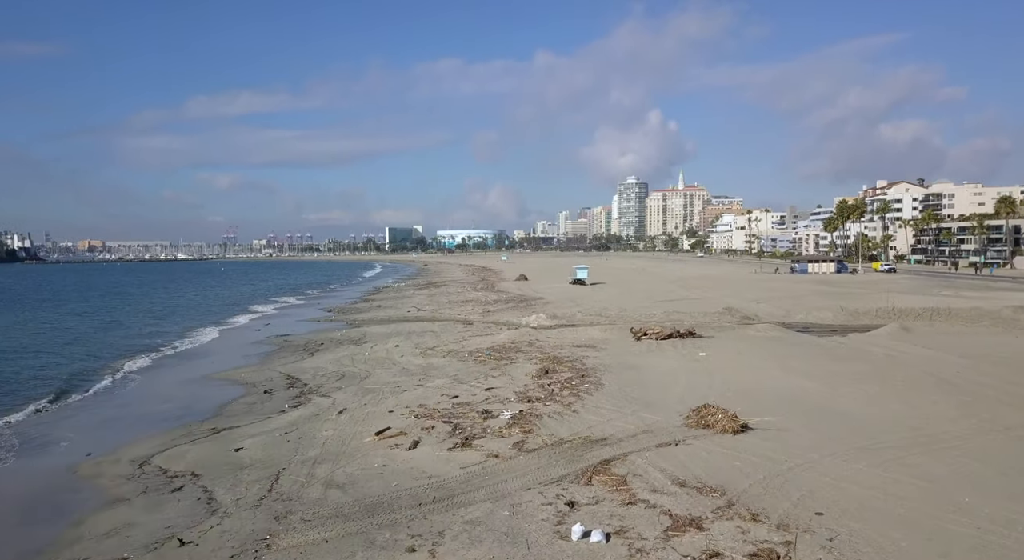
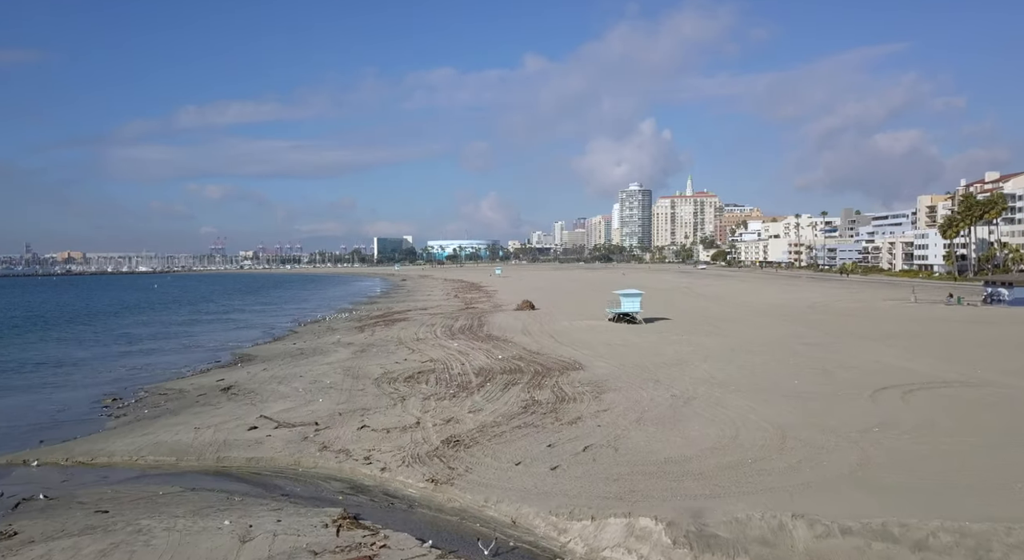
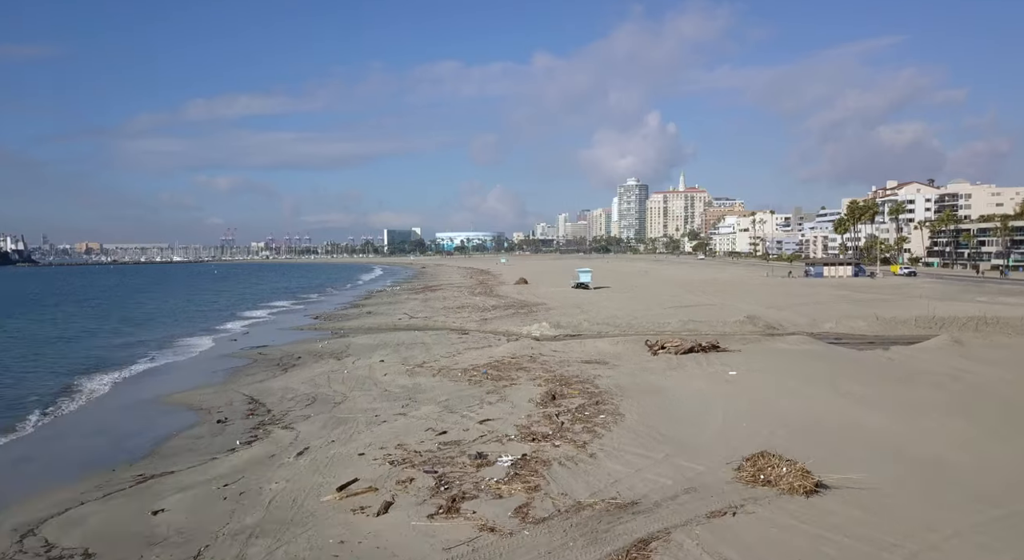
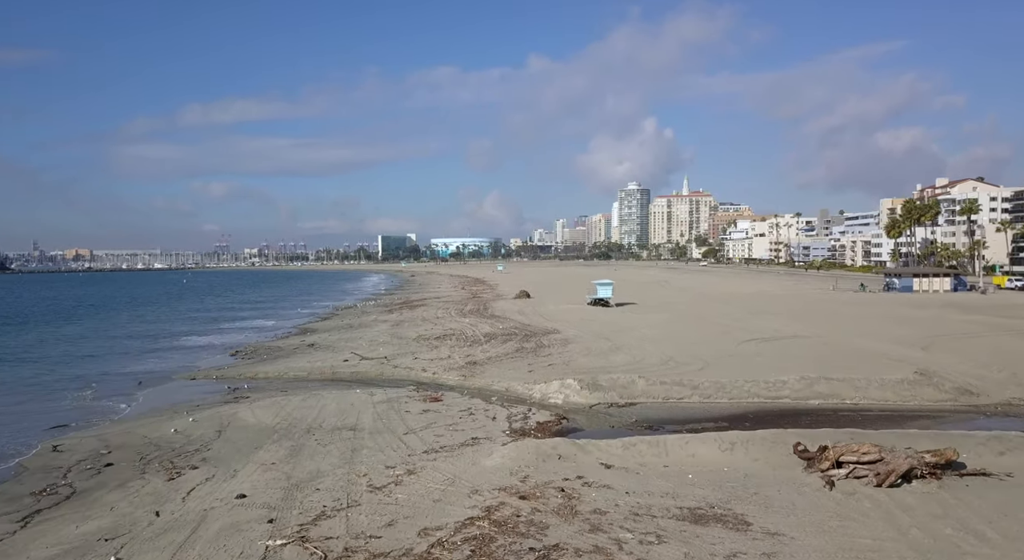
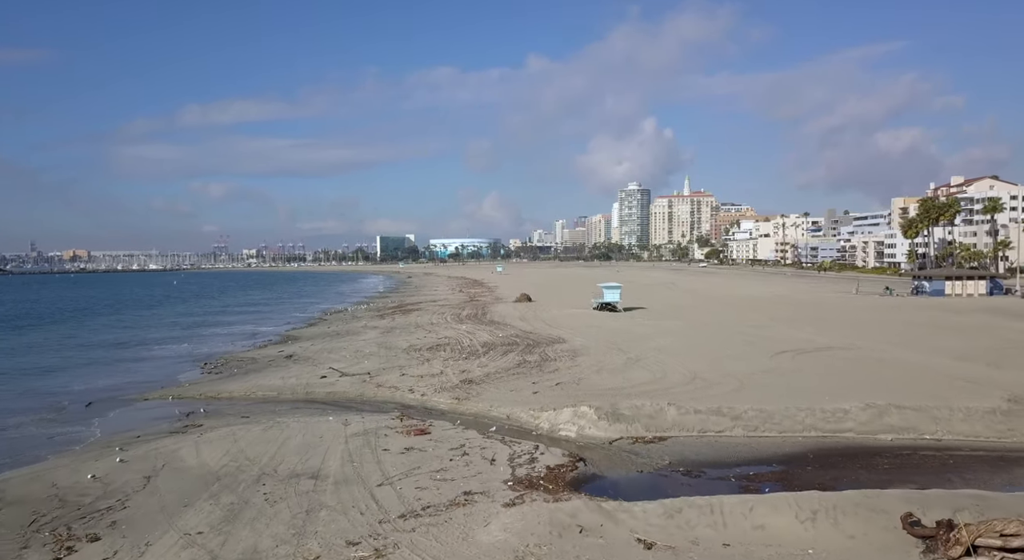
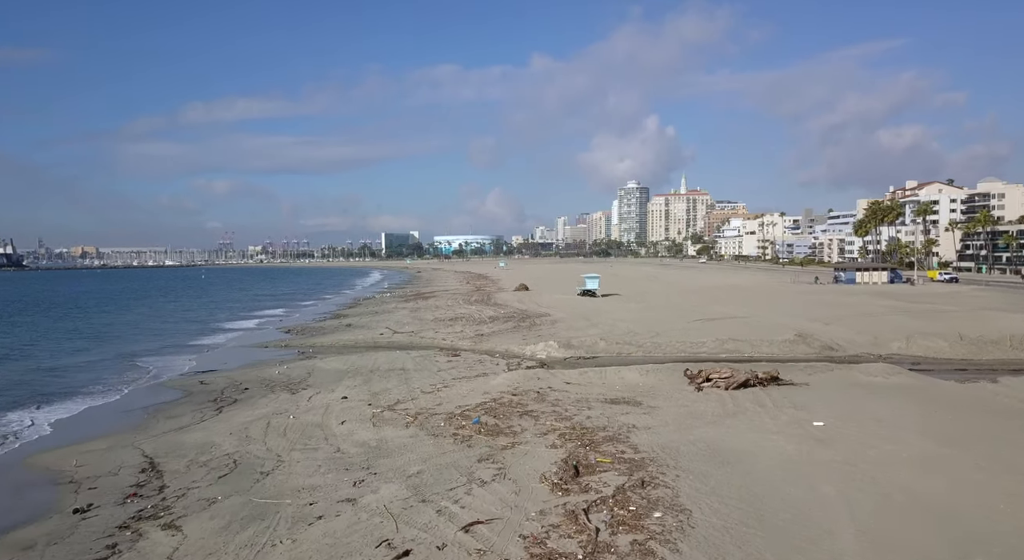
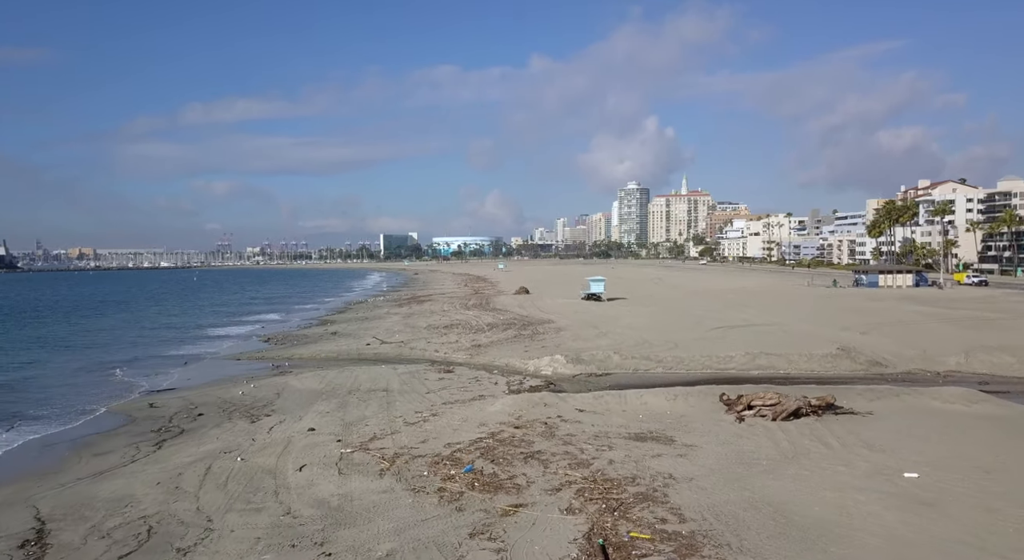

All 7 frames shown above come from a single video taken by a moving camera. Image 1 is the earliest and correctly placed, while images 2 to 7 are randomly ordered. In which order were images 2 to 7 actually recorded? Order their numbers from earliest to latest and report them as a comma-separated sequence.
3, 6, 7, 4, 5, 2
